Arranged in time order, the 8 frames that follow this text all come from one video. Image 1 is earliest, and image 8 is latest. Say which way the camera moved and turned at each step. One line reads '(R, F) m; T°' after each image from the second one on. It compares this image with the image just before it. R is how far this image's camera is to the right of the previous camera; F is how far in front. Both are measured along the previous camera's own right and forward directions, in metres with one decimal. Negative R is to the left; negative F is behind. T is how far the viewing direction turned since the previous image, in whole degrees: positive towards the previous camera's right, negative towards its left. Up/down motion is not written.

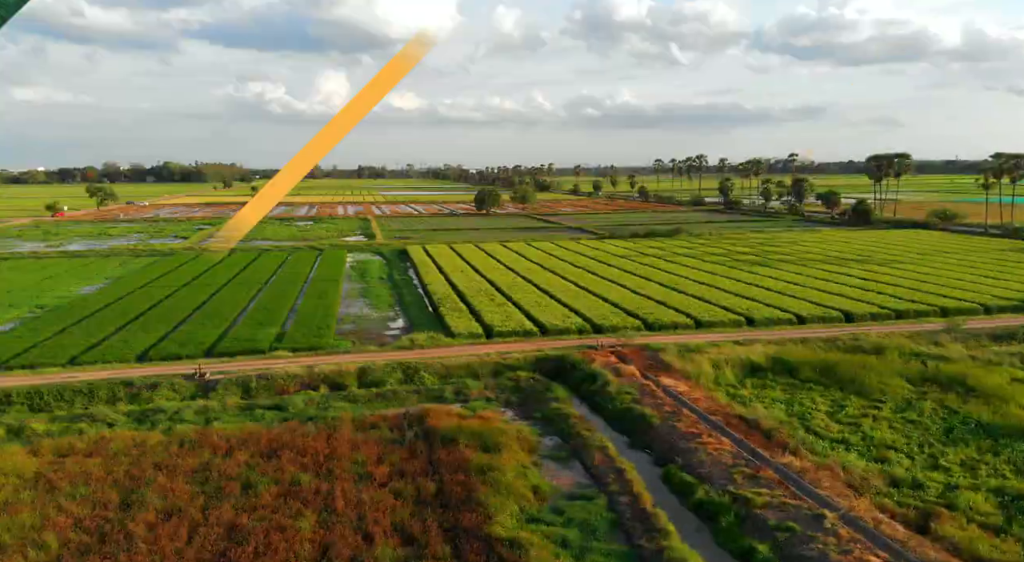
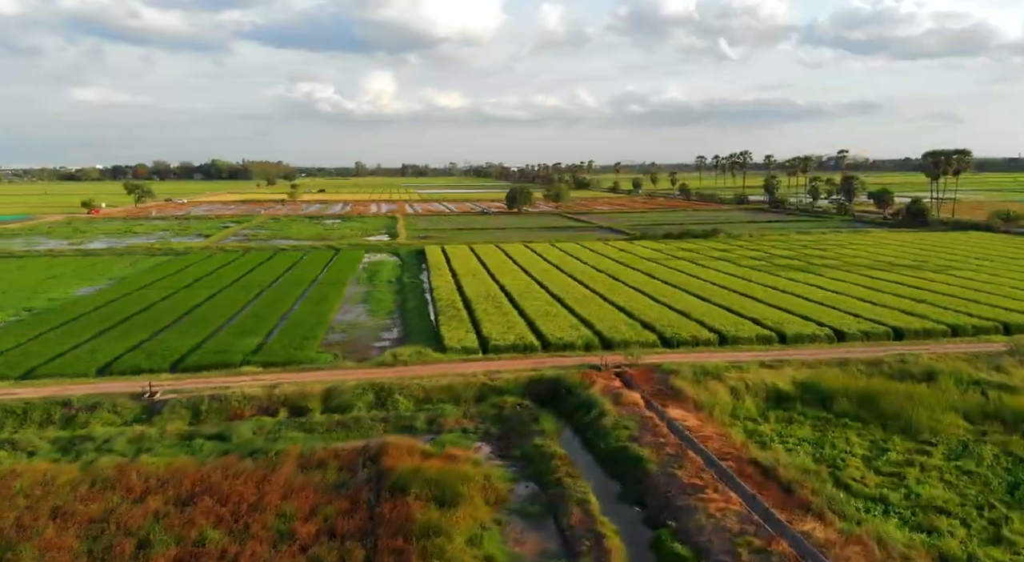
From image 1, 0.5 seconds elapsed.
(+1.6, +2.9) m; -3°
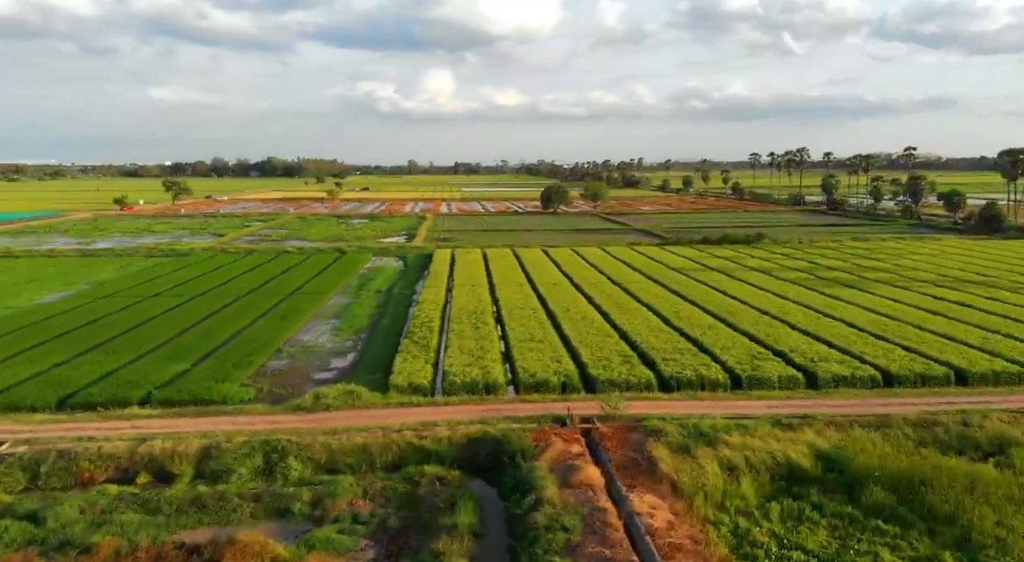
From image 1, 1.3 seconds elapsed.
(+2.8, +4.9) m; -4°
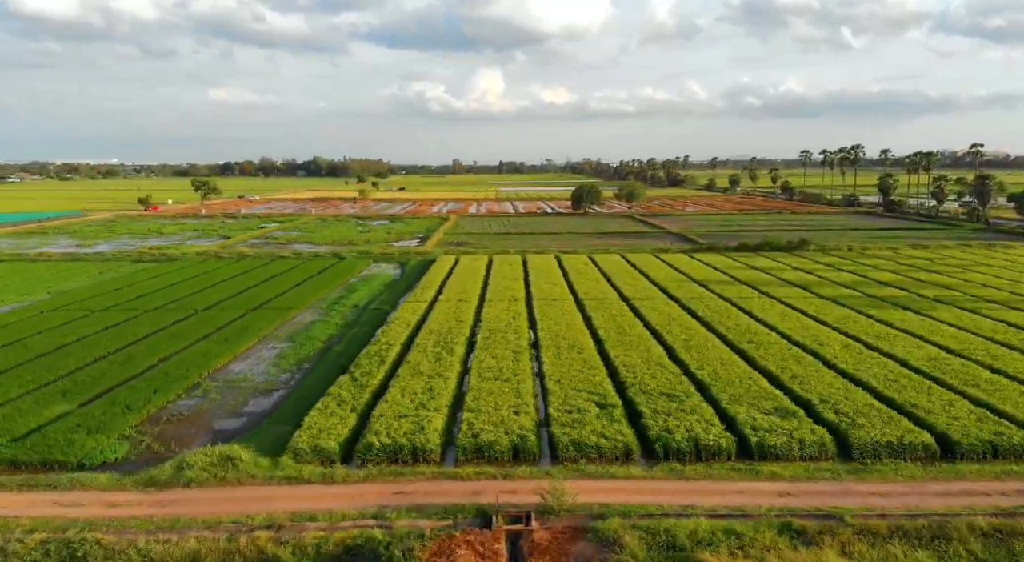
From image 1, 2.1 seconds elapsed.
(+2.6, +5.1) m; -4°
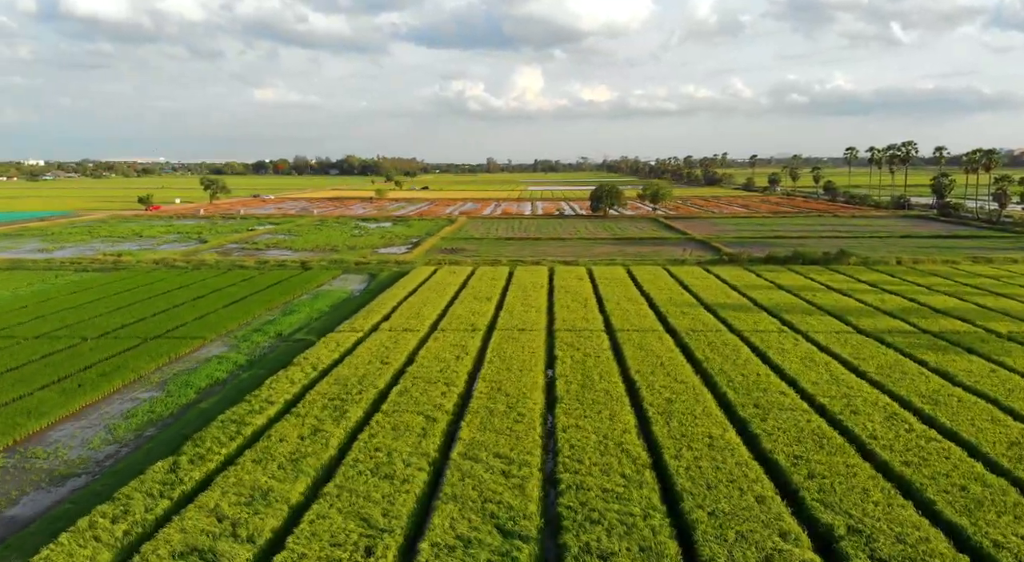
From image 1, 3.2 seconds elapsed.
(+3.2, +6.8) m; -3°
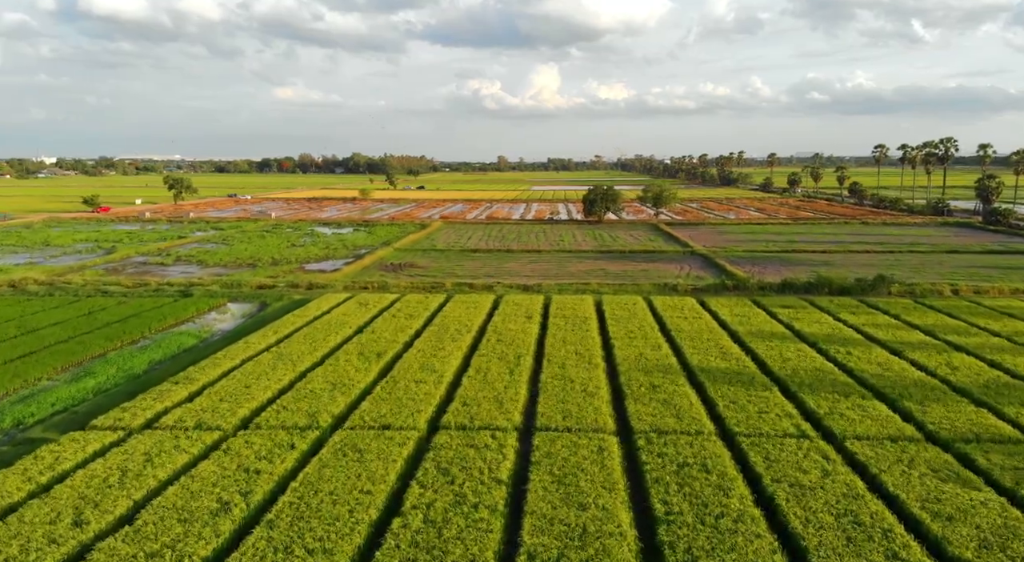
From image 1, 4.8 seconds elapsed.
(+3.9, +10.7) m; -1°
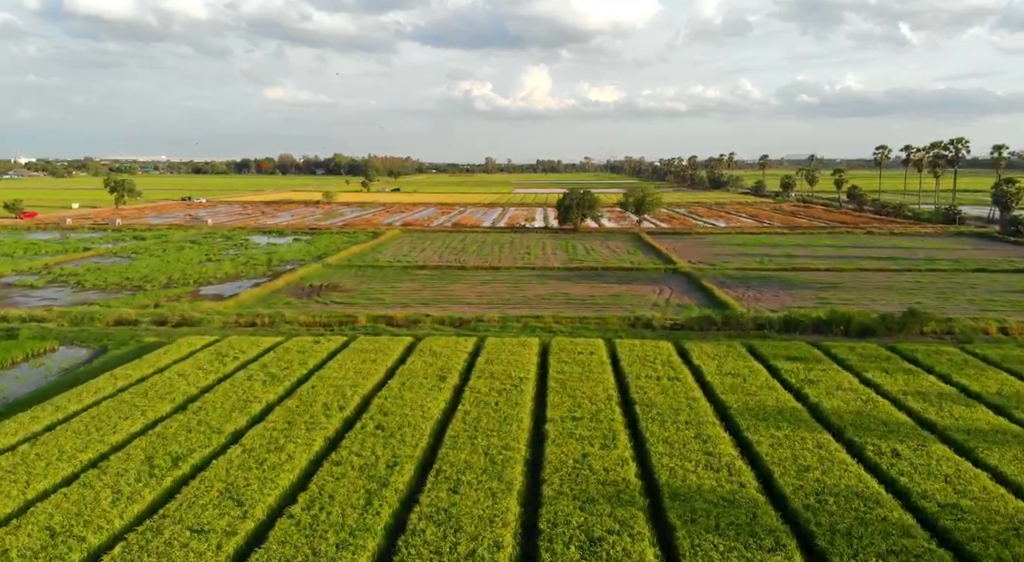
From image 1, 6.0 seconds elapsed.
(+2.6, +8.4) m; +1°
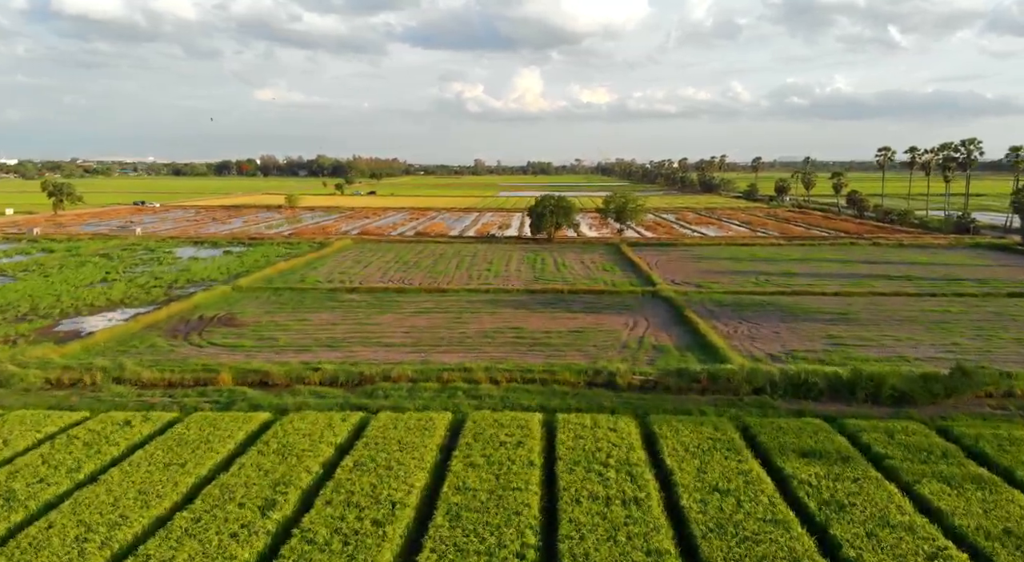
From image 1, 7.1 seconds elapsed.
(+2.5, +7.6) m; +1°
